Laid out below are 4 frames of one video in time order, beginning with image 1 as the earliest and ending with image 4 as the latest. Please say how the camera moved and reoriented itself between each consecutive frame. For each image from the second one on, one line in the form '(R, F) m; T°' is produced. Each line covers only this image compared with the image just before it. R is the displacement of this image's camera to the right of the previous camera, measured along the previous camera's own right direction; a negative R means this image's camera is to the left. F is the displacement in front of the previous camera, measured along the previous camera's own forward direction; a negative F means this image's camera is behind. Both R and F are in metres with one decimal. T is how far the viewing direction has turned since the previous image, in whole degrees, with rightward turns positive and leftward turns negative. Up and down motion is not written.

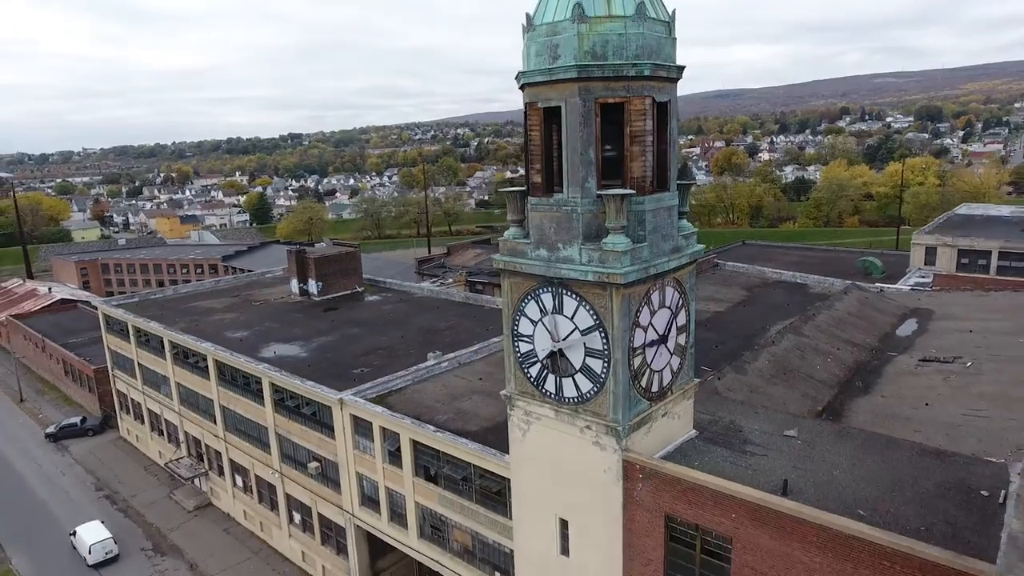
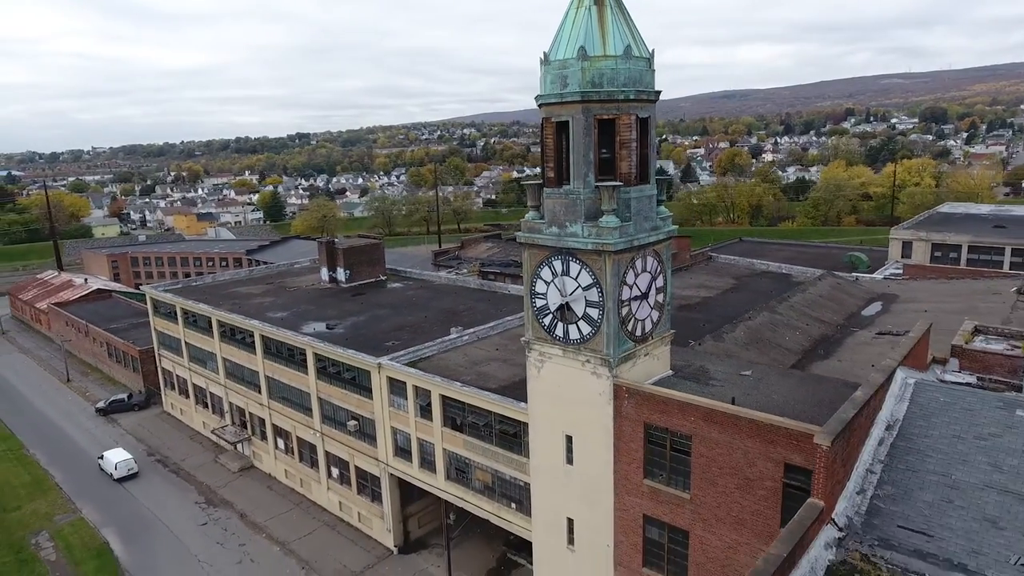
(-0.4, -4.2) m; 0°
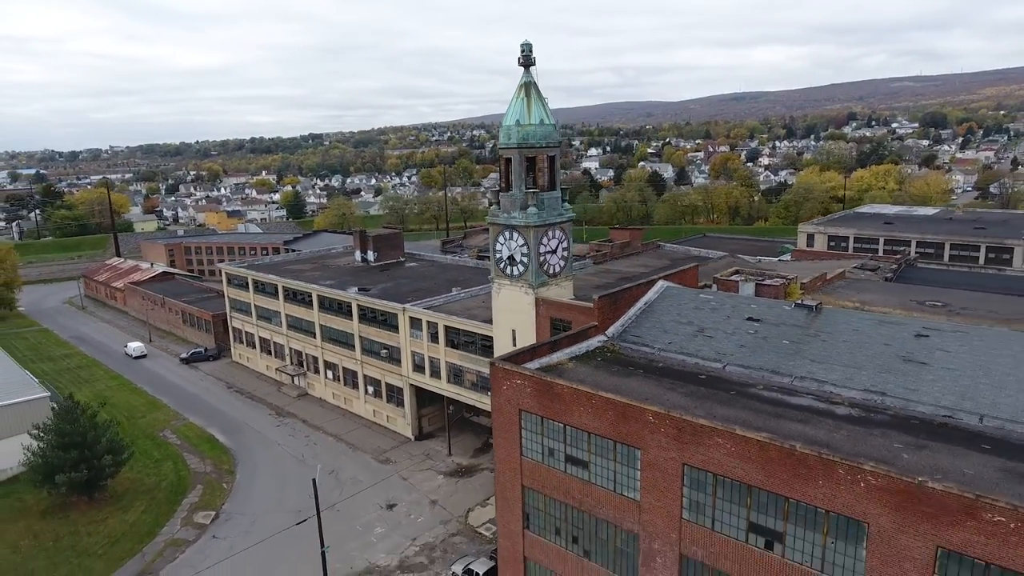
(+1.8, -14.2) m; -1°
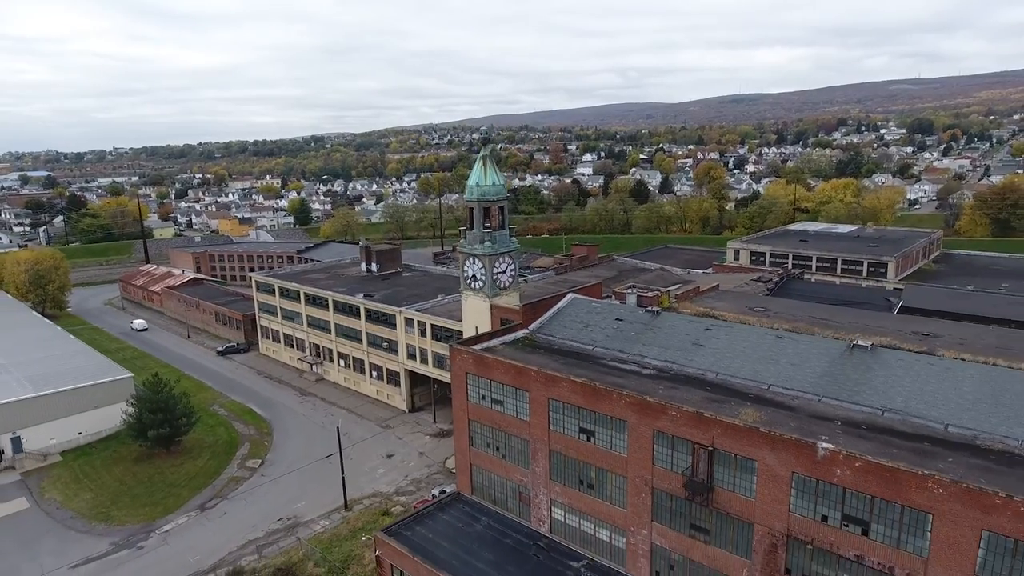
(+2.5, -13.5) m; 0°
